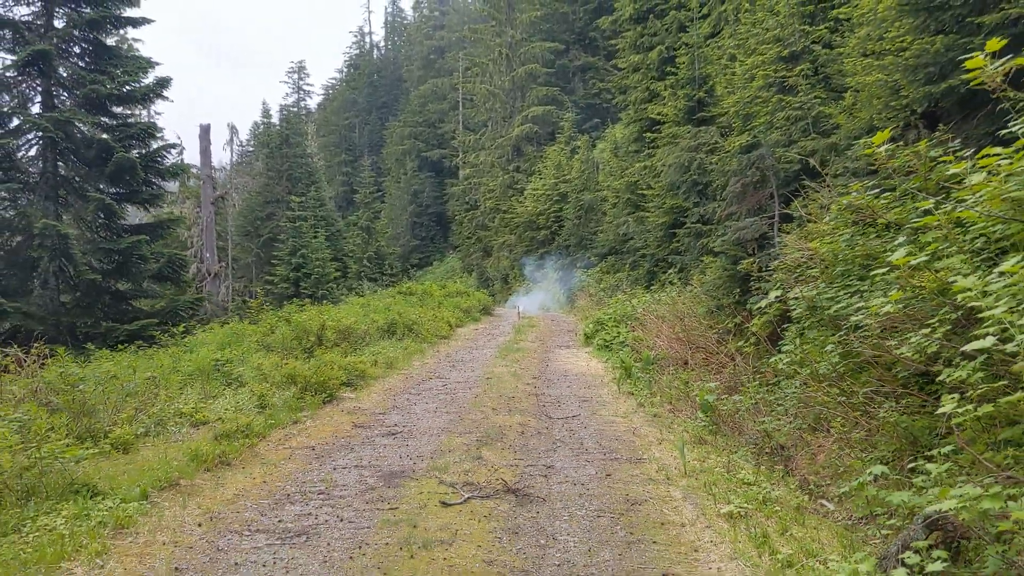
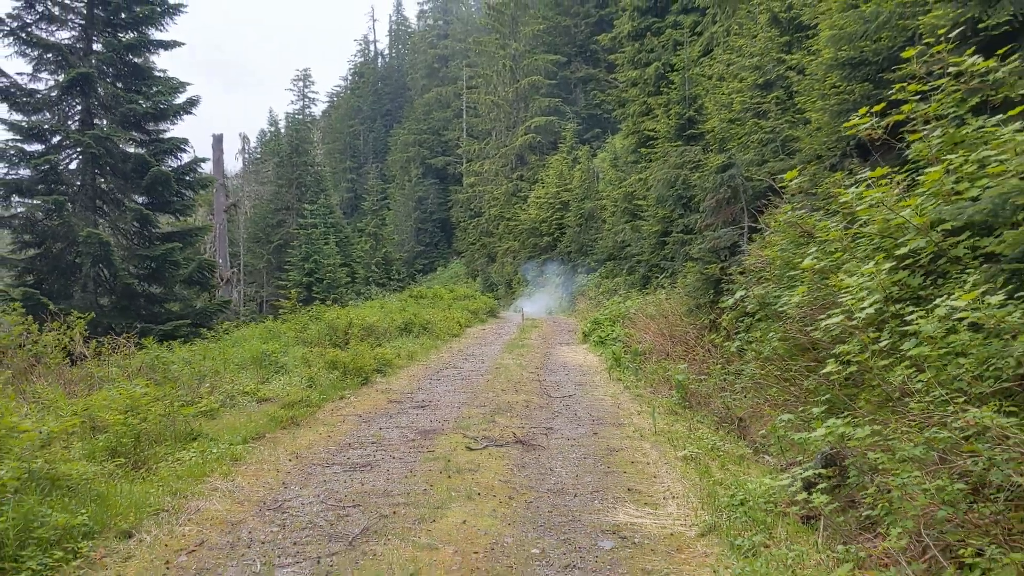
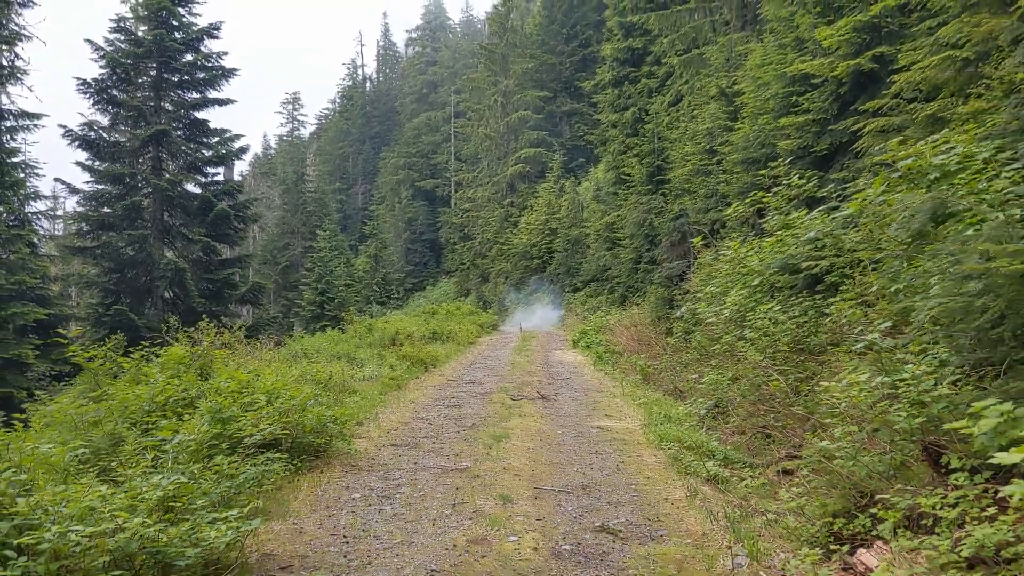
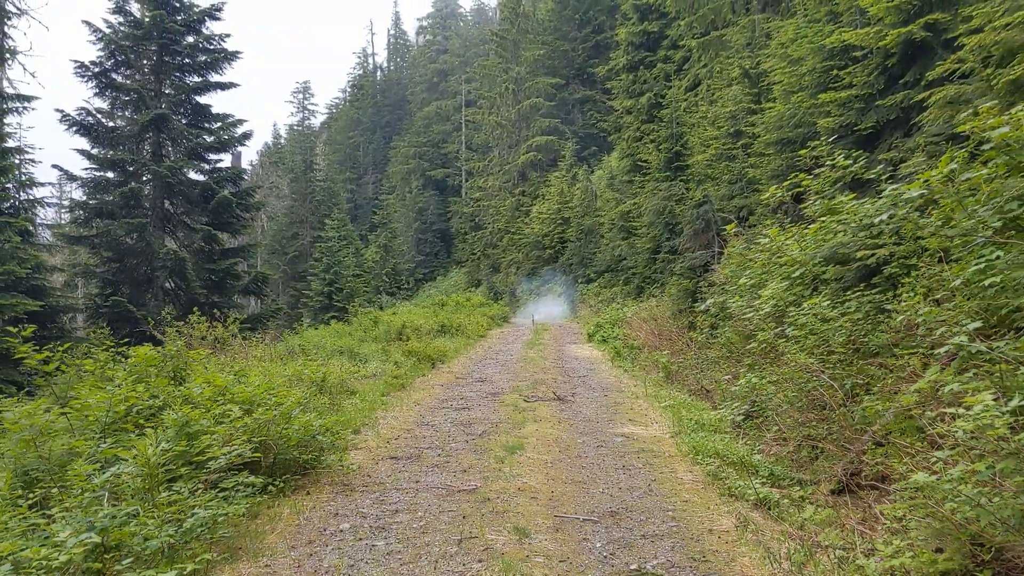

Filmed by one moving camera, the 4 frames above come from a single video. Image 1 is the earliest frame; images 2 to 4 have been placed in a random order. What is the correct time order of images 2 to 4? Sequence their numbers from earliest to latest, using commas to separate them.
2, 4, 3
